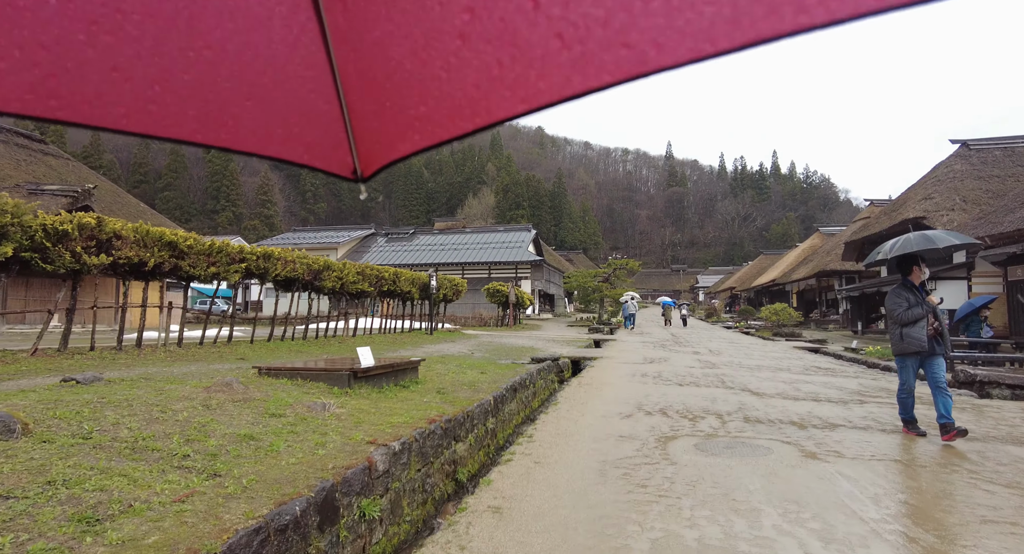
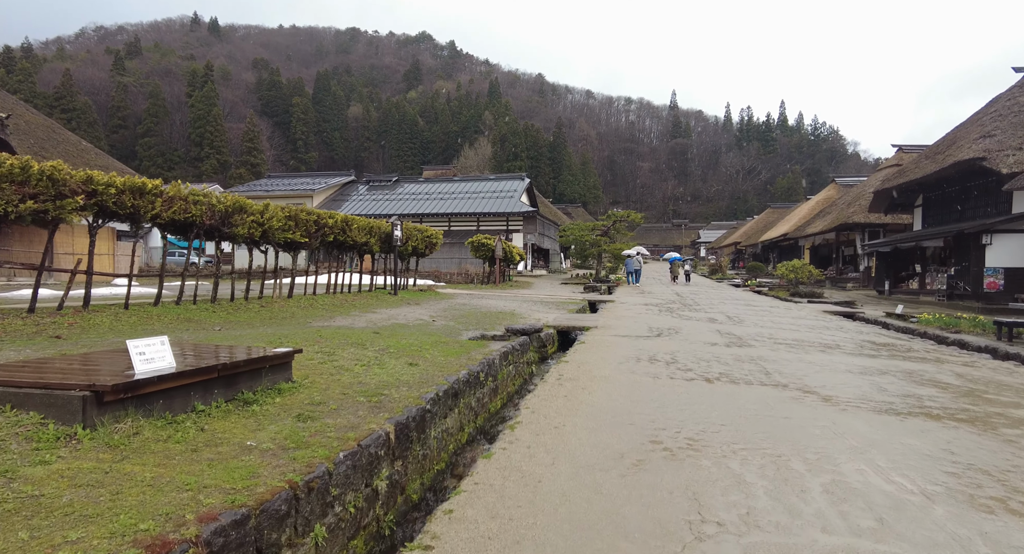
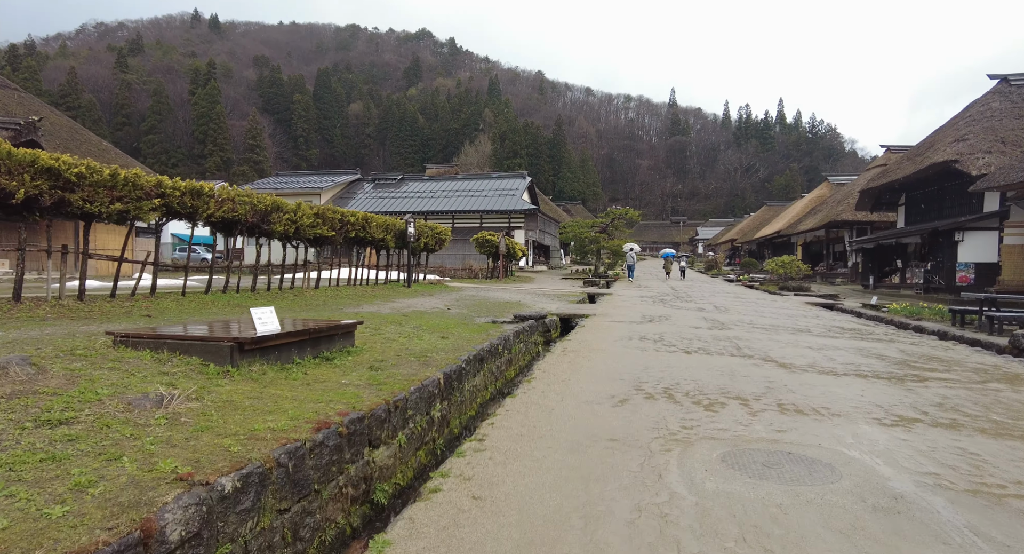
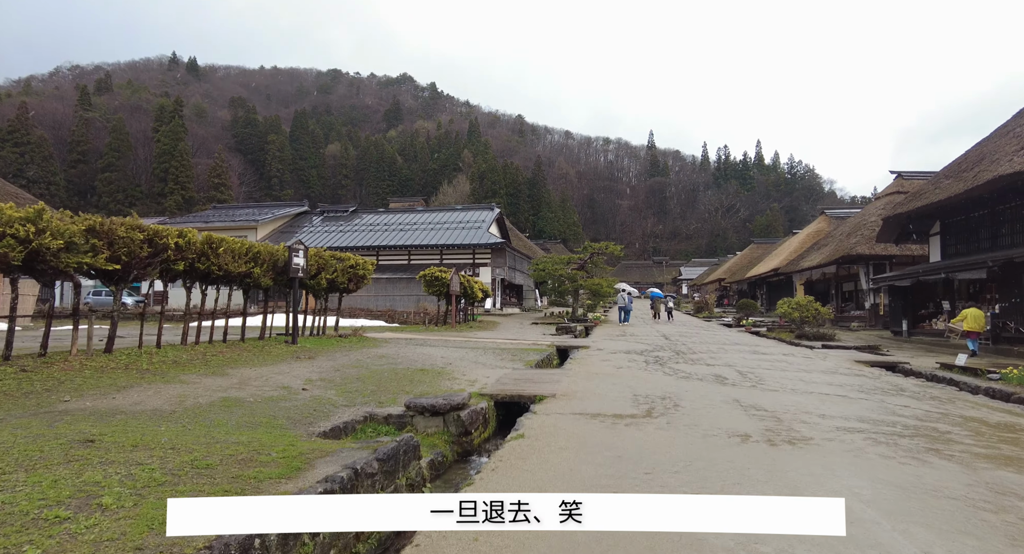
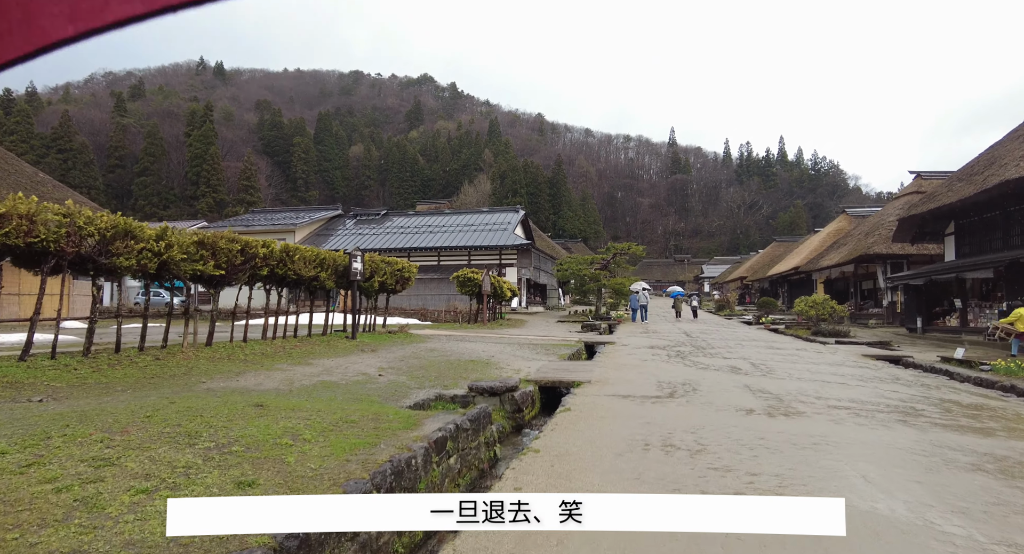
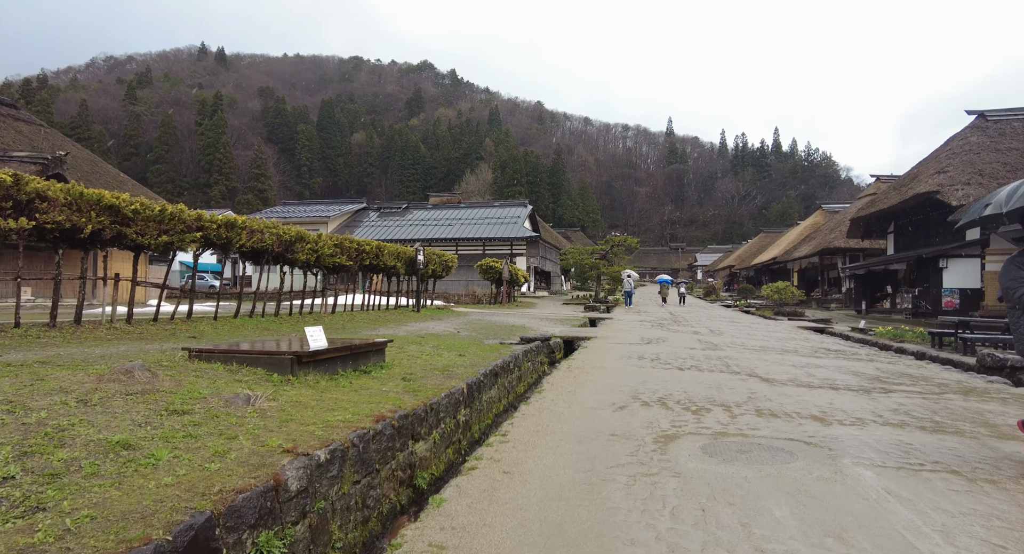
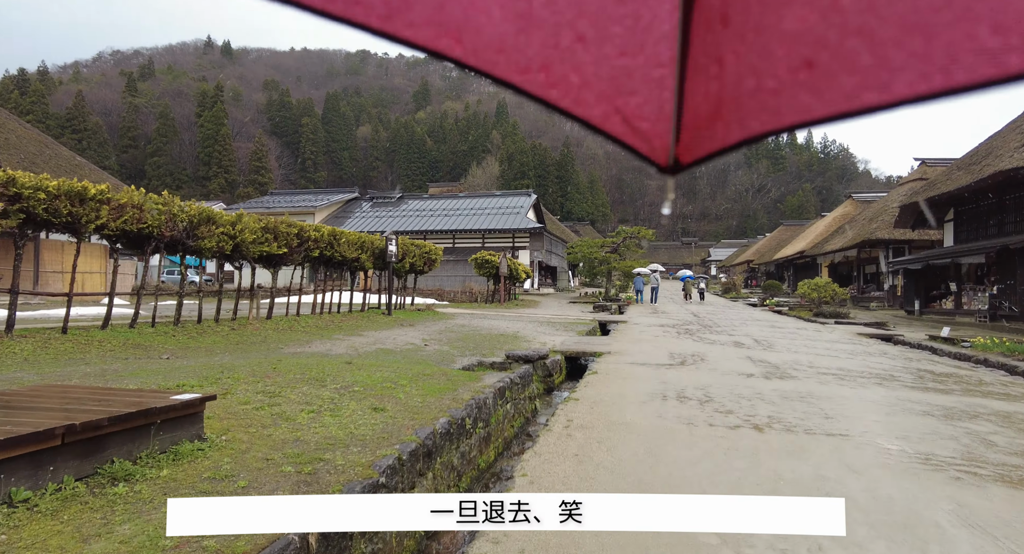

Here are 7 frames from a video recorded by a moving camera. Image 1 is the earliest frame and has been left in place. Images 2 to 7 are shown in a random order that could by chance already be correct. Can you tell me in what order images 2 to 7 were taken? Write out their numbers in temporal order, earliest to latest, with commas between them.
6, 3, 2, 7, 5, 4
